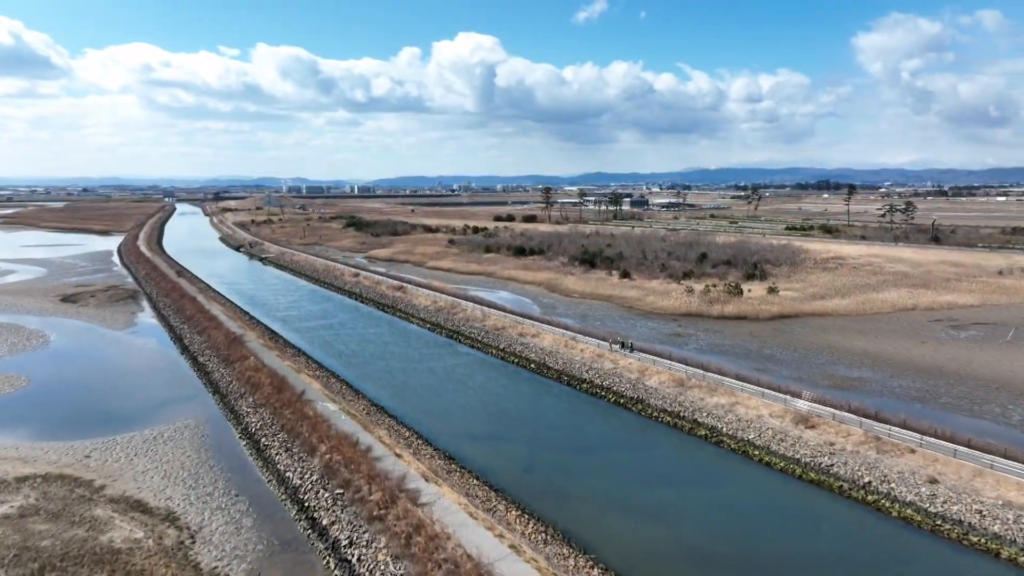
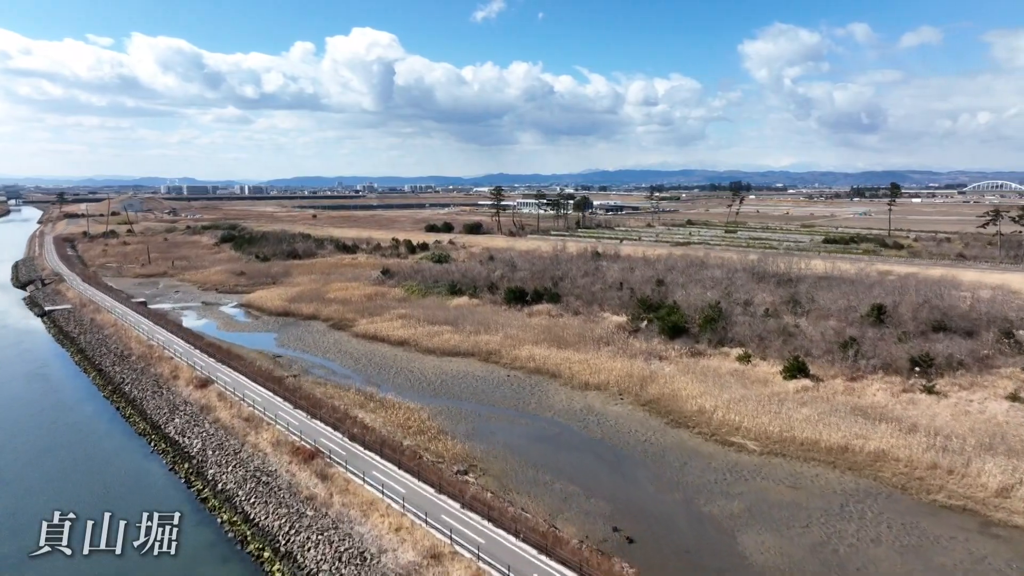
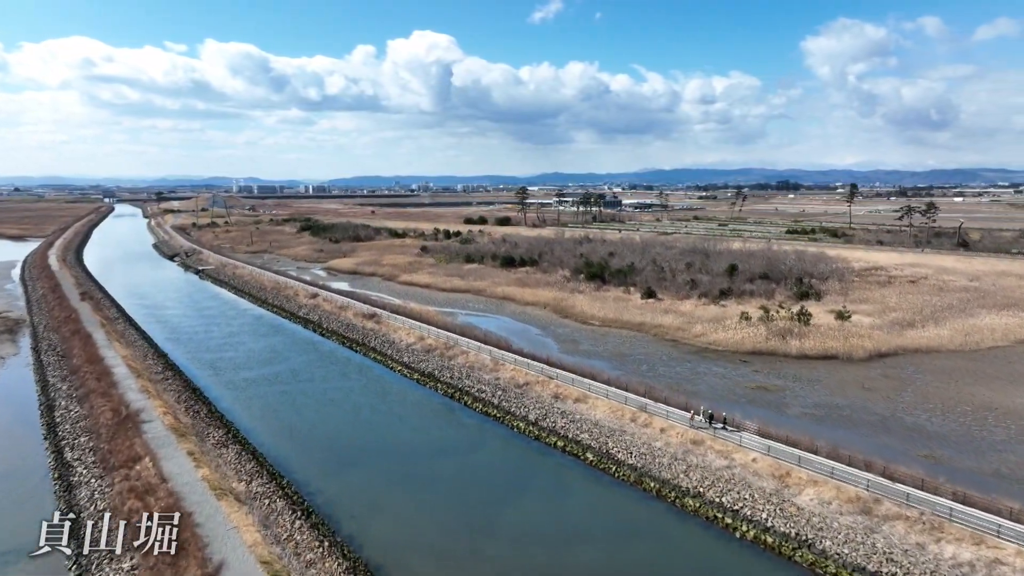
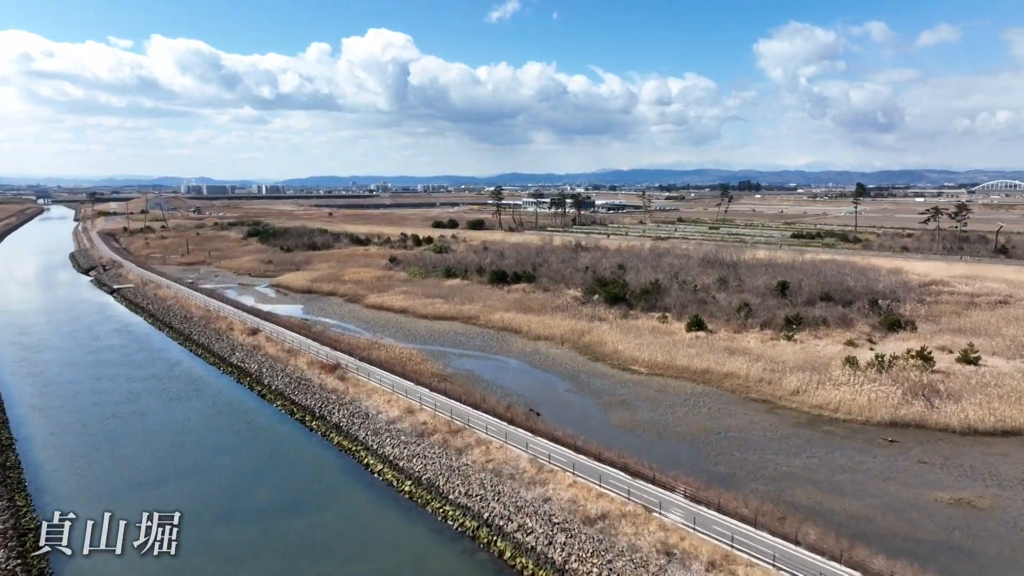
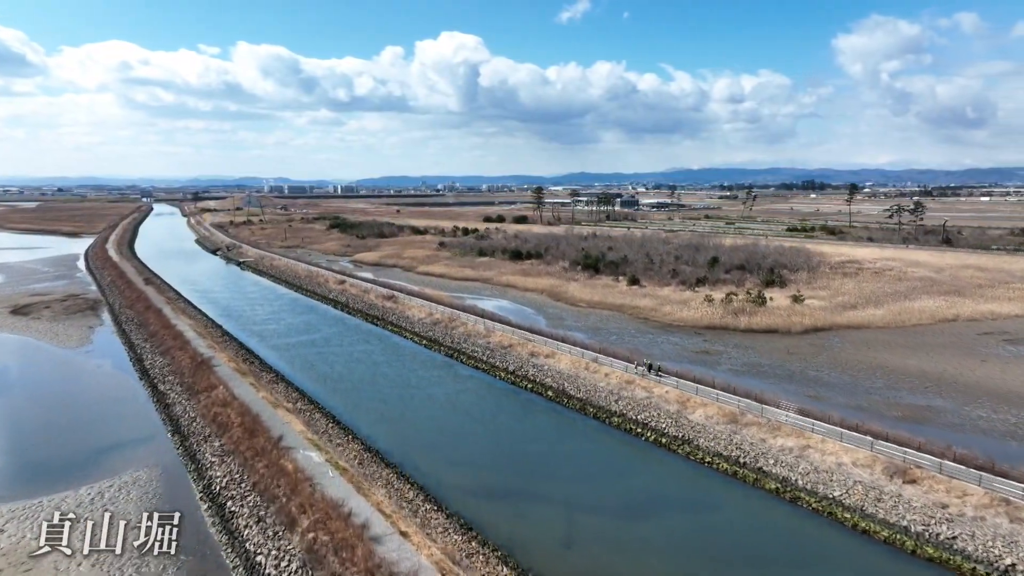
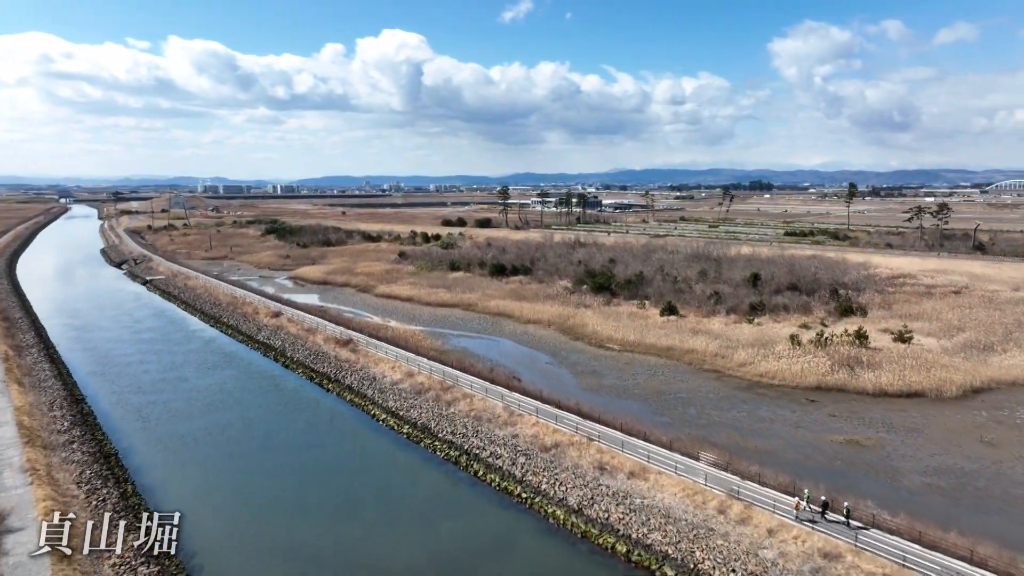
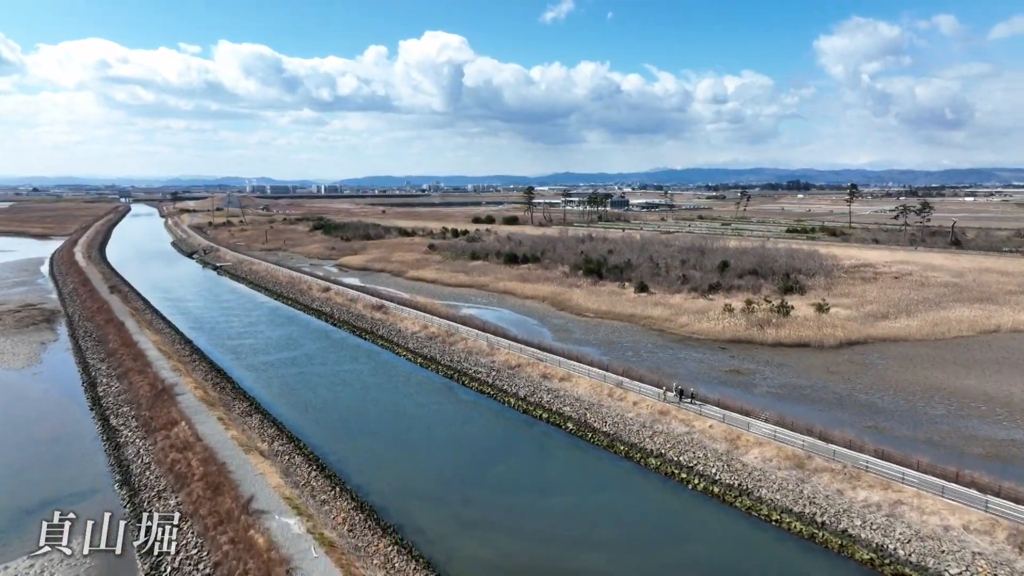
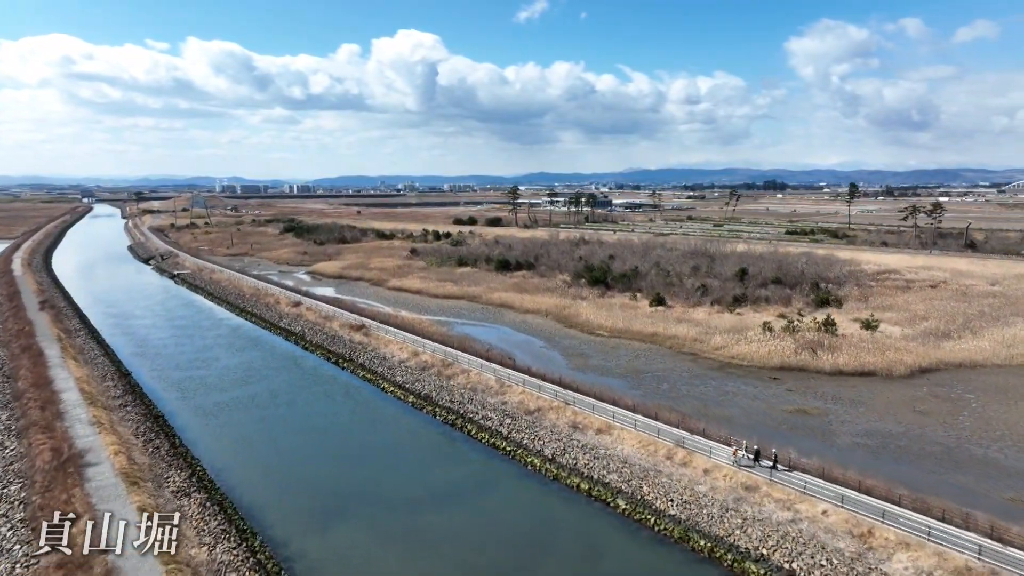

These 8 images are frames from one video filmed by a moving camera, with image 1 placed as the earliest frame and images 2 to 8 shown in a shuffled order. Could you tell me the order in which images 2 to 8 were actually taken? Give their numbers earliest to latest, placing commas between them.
5, 7, 3, 8, 6, 4, 2
